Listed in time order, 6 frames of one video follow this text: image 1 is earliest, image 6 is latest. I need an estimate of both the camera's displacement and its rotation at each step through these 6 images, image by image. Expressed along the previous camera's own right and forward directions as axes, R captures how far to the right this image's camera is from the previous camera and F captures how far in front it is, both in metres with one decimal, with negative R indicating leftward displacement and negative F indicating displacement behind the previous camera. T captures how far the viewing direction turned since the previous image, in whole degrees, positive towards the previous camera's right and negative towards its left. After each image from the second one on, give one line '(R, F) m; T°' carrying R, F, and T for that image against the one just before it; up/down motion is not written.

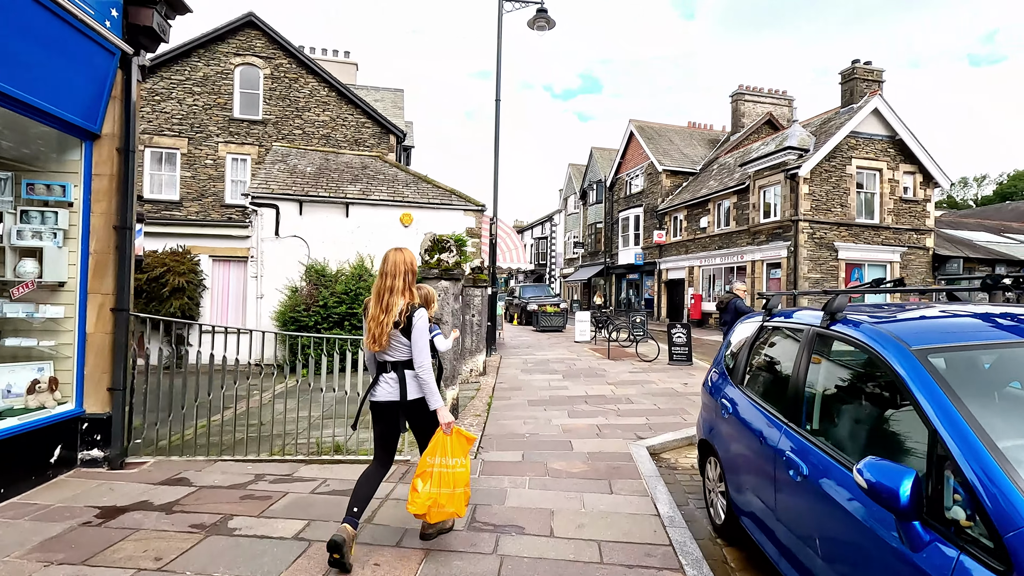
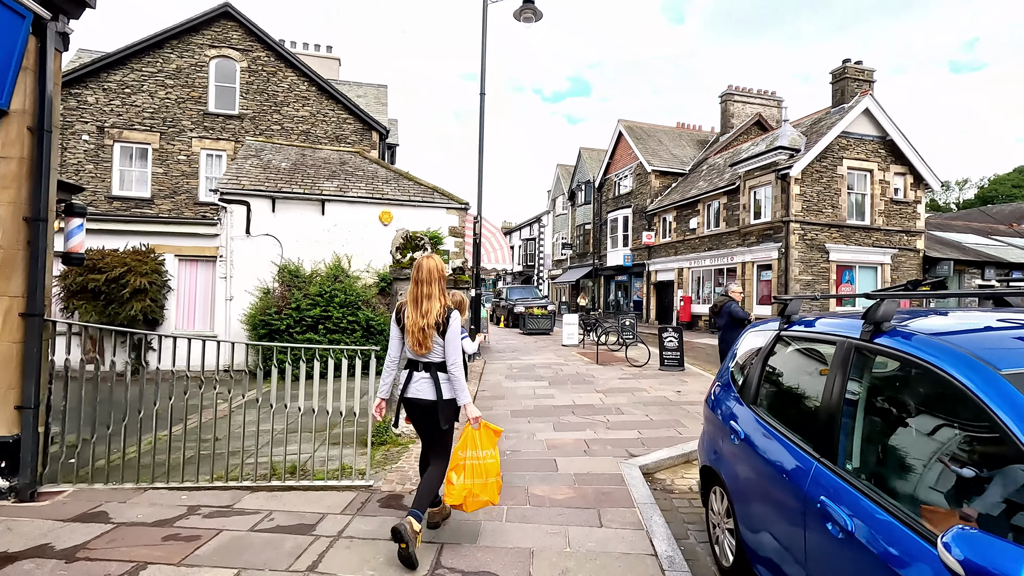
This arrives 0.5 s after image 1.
(+0.1, +0.5) m; +1°
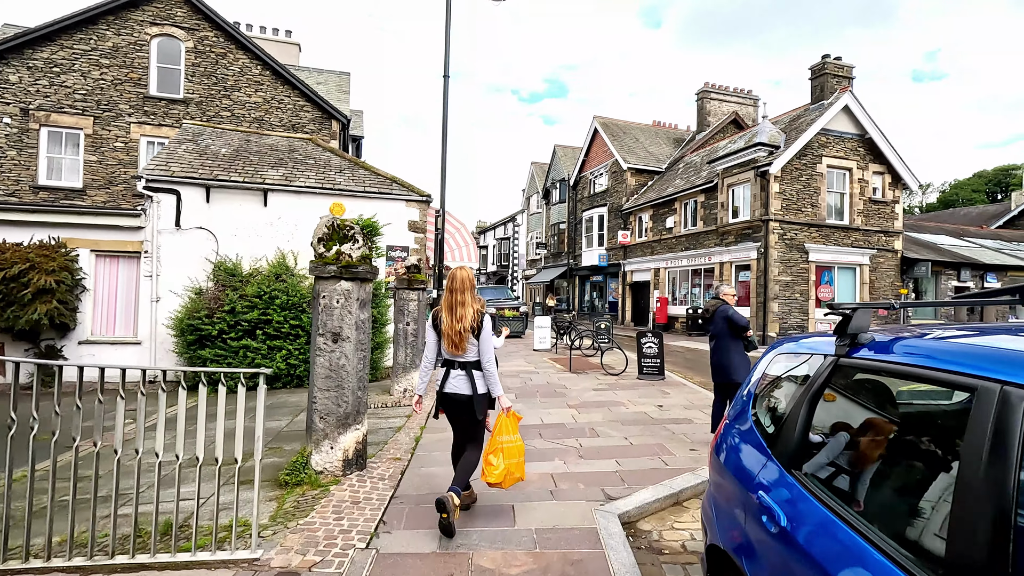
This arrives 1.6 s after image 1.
(+0.2, +1.0) m; +3°
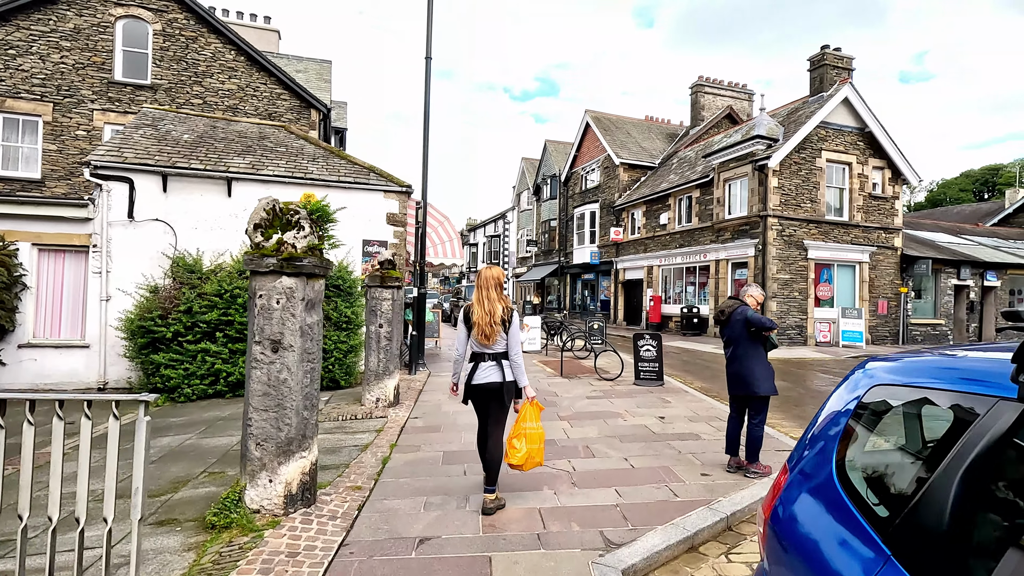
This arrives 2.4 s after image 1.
(+0.1, +0.8) m; +1°
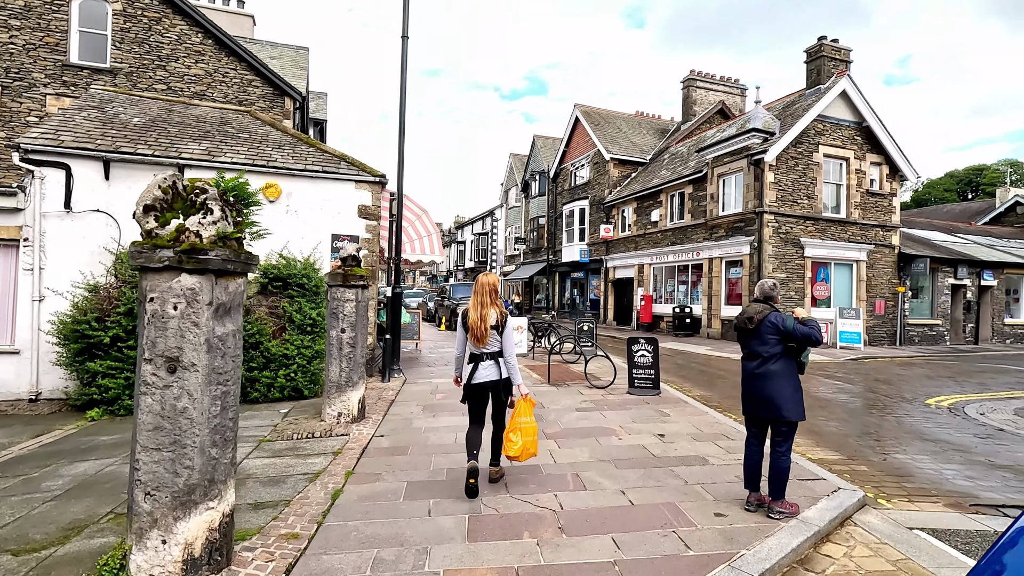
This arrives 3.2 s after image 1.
(+0.1, +0.8) m; +1°
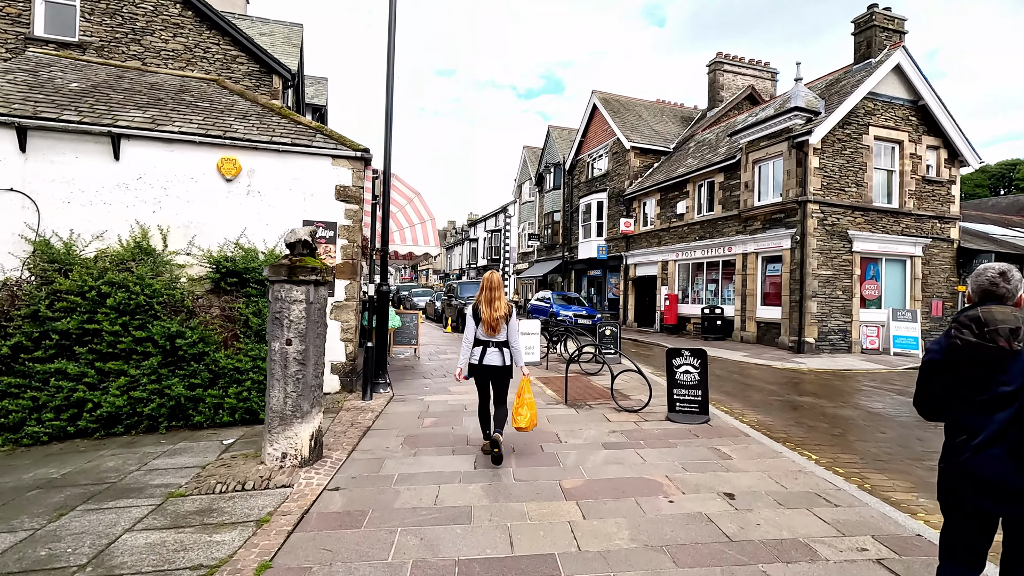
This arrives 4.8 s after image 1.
(+0.1, +1.7) m; -2°
